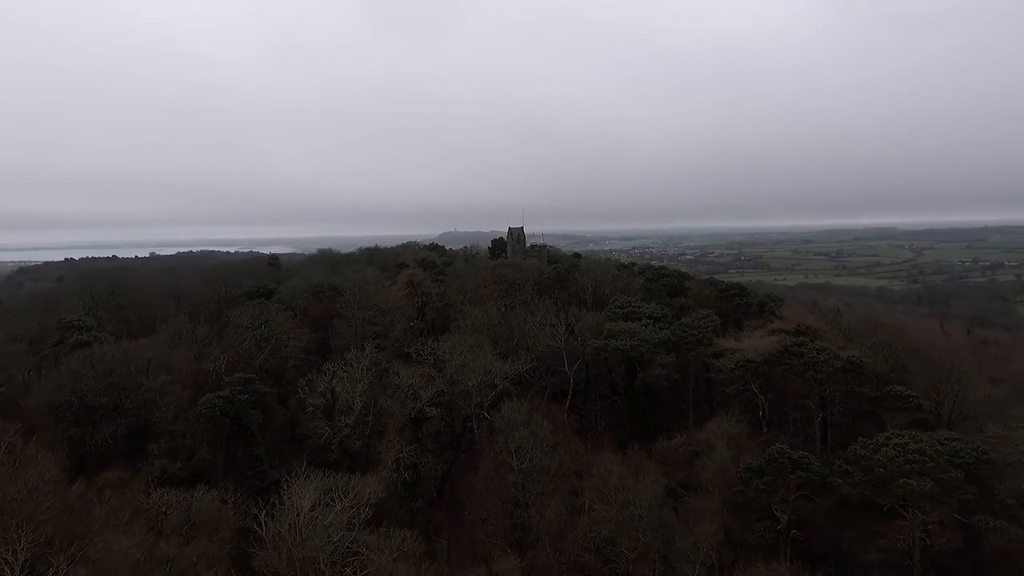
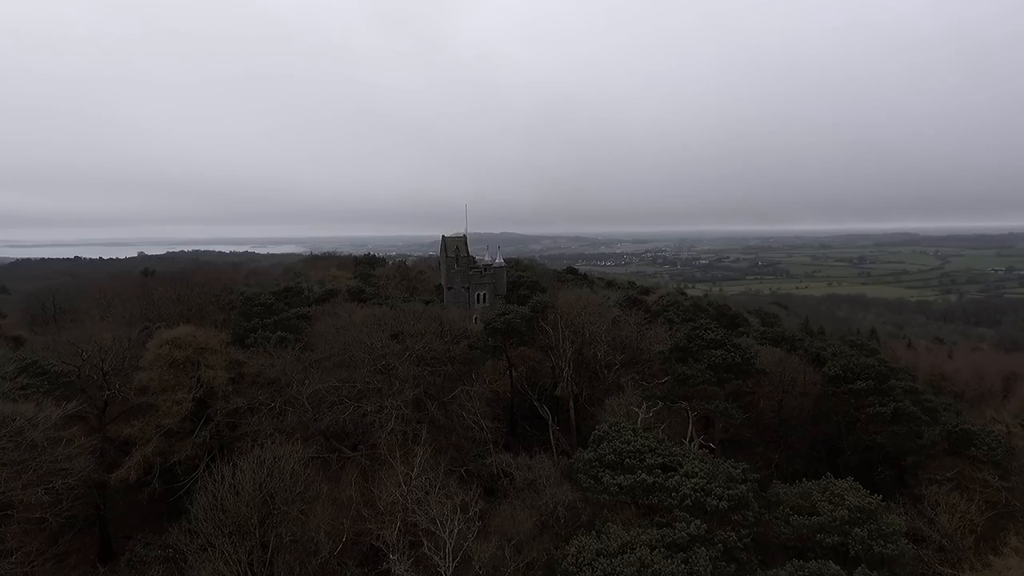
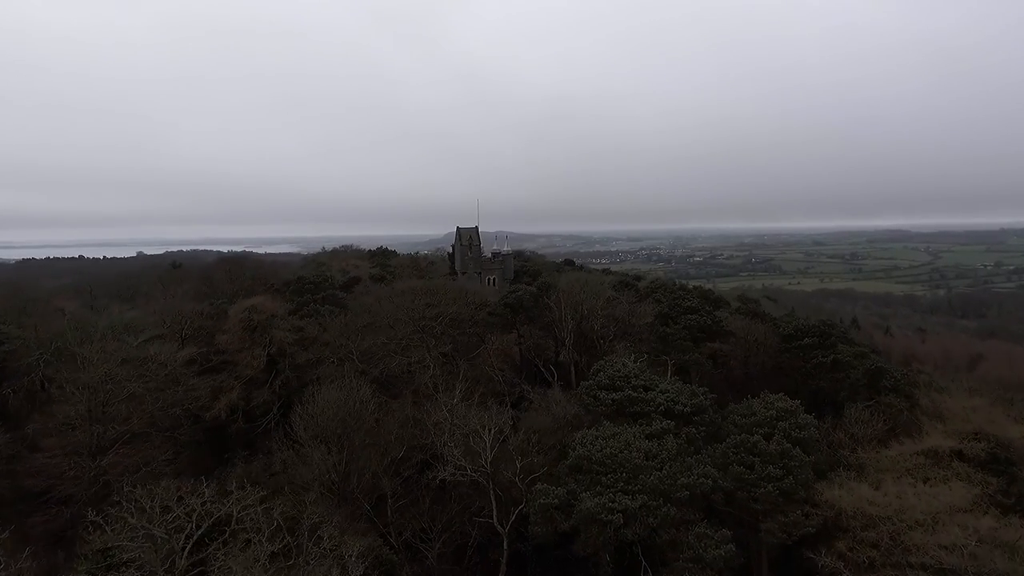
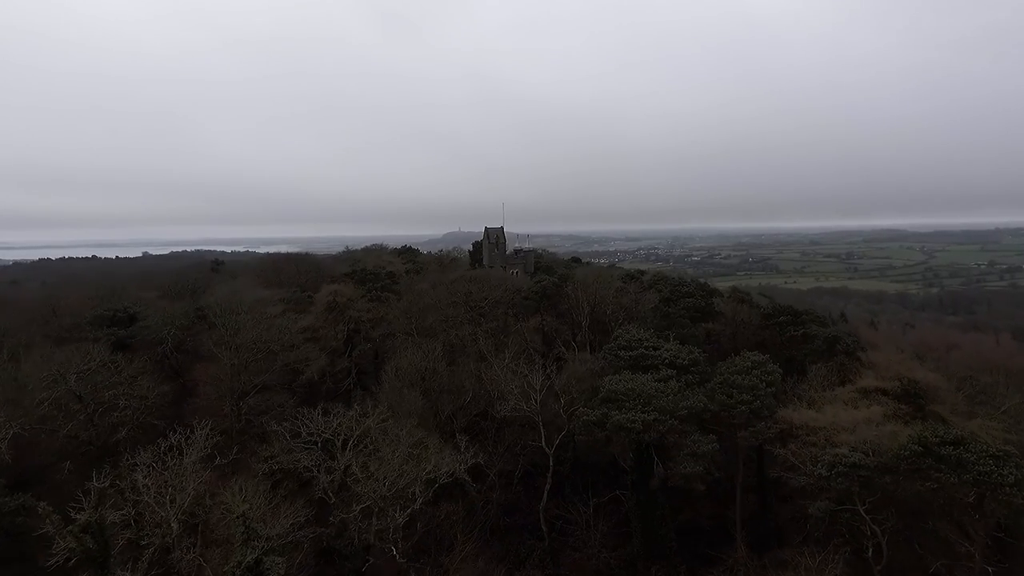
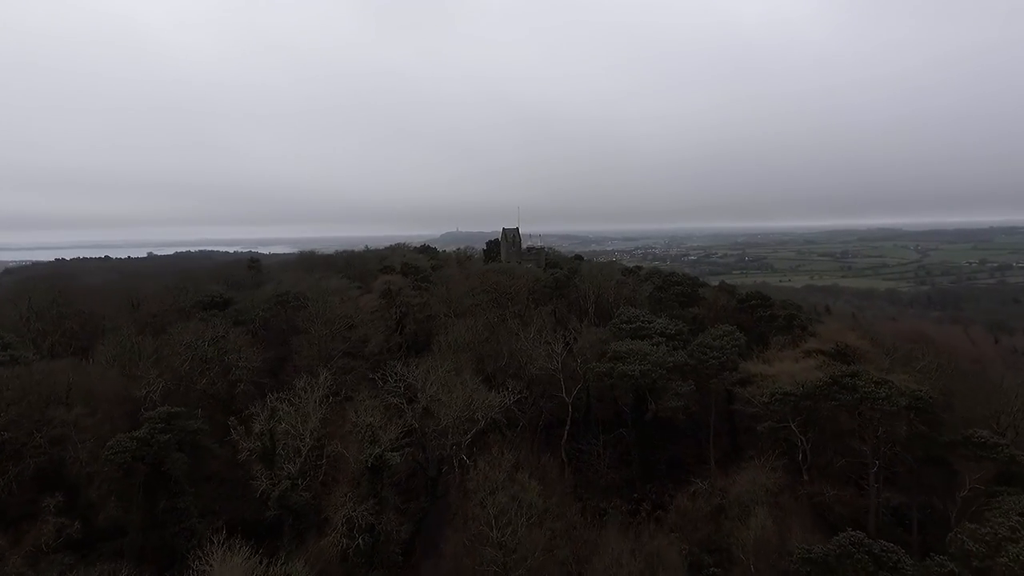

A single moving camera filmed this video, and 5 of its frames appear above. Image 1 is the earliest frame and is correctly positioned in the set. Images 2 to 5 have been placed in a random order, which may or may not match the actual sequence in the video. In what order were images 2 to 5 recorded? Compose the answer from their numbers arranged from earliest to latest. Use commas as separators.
5, 4, 3, 2
